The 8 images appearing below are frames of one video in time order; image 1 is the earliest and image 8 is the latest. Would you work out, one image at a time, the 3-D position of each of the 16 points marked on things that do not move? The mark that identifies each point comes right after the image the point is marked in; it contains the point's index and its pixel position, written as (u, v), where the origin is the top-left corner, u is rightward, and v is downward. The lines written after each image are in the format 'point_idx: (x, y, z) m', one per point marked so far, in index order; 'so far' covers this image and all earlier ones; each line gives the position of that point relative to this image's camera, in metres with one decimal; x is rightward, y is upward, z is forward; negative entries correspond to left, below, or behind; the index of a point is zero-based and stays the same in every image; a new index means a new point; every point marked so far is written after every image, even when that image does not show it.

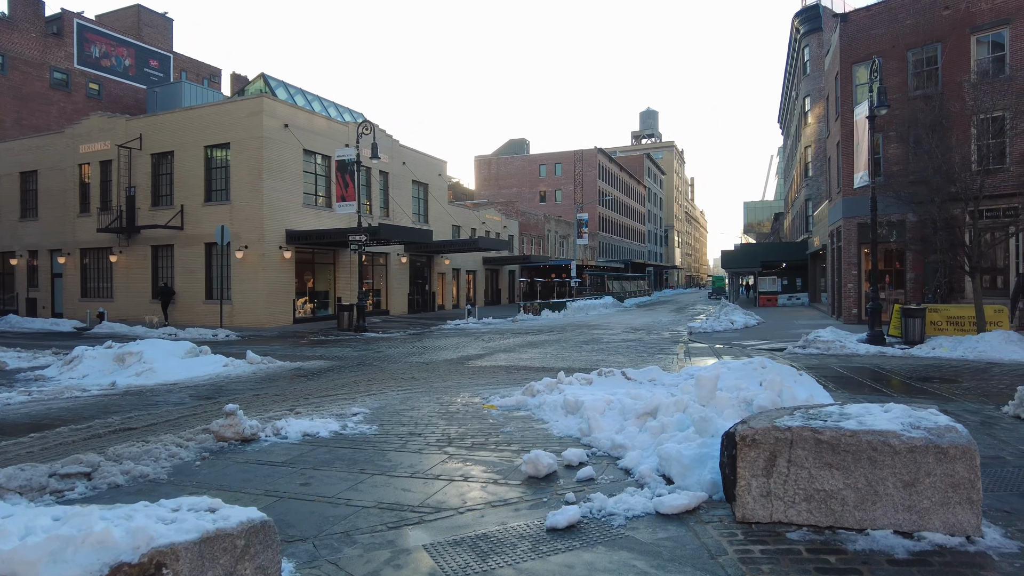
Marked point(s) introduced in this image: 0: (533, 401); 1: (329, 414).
0: (+0.3, -1.5, +7.8) m
1: (-2.3, -1.6, +7.8) m
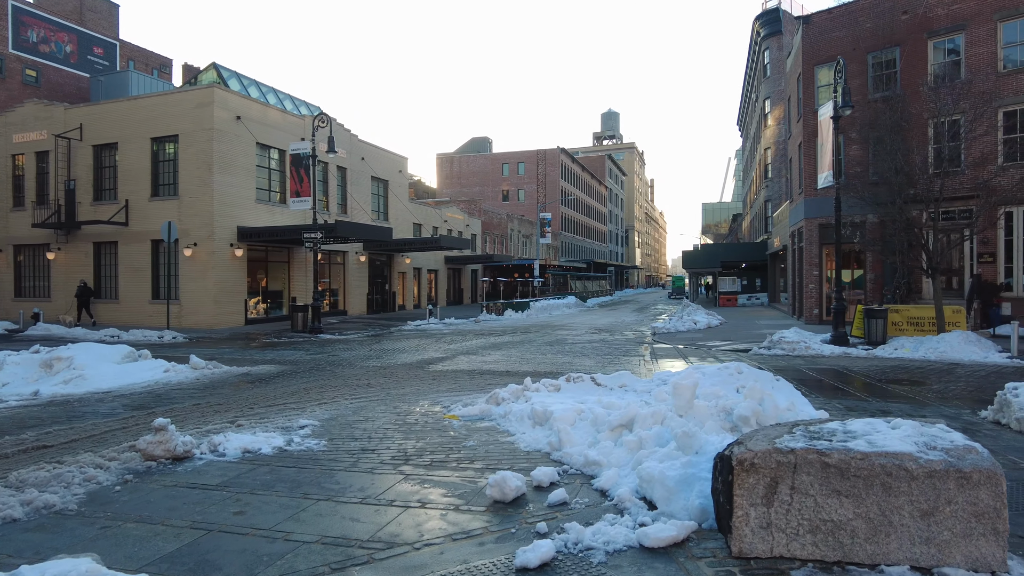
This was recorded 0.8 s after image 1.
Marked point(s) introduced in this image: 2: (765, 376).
0: (-0.2, -1.5, +7.3) m
1: (-2.8, -1.6, +7.1) m
2: (+2.9, -1.1, +7.1) m
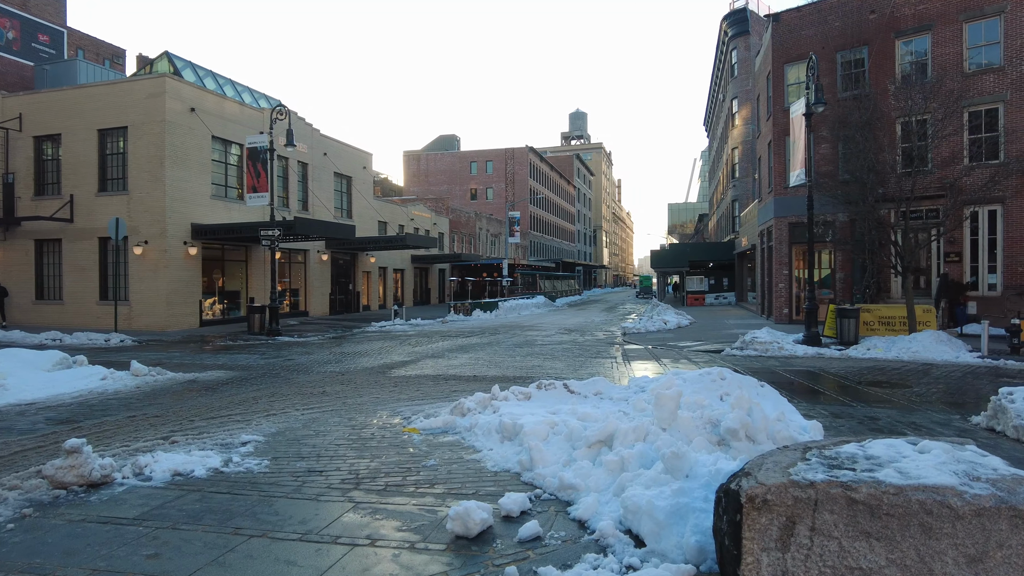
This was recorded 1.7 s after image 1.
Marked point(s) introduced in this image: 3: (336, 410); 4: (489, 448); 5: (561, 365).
0: (-0.5, -1.5, +6.6) m
1: (-3.1, -1.6, +6.3) m
2: (+2.6, -1.1, +6.6) m
3: (-2.3, -1.6, +8.0) m
4: (-0.2, -1.5, +5.7) m
5: (+1.1, -1.6, +12.8) m
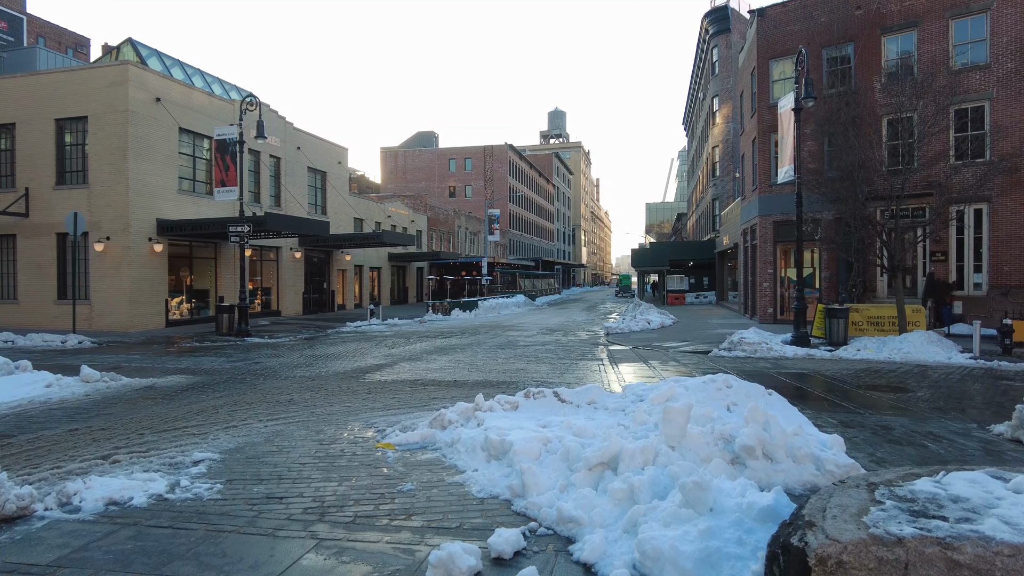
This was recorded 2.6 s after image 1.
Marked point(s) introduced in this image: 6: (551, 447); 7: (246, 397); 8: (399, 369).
0: (-0.7, -1.5, +5.9) m
1: (-3.2, -1.6, +5.6) m
2: (+2.4, -1.0, +6.1) m
3: (-2.5, -1.6, +7.3) m
4: (-0.3, -1.5, +5.0) m
5: (+0.7, -1.6, +12.2) m
6: (+0.3, -1.3, +4.9) m
7: (-4.1, -1.7, +9.2) m
8: (-2.2, -1.6, +12.0) m
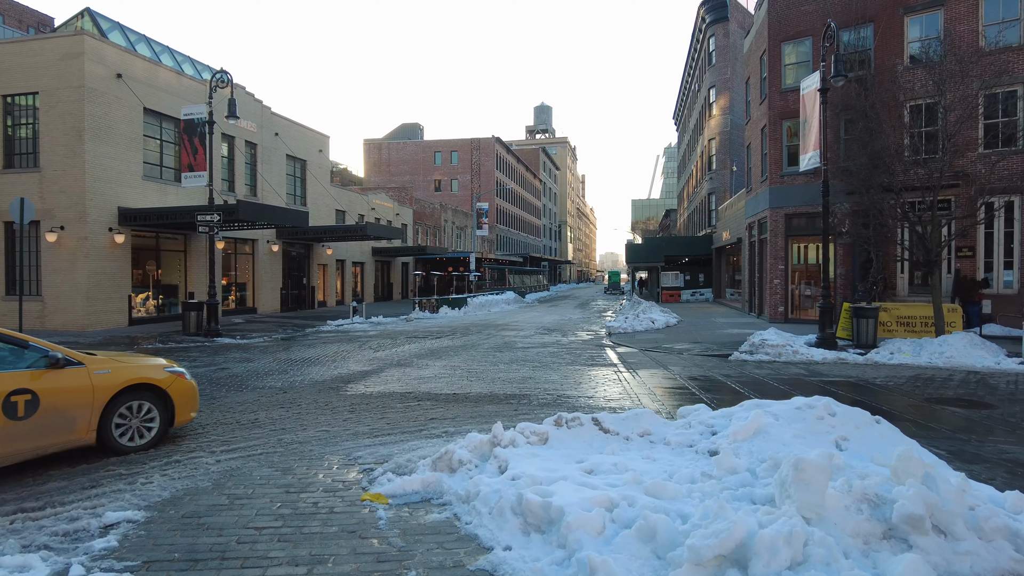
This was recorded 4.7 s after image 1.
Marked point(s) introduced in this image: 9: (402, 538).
0: (-0.4, -1.4, +4.4) m
1: (-3.0, -1.6, +3.9) m
2: (+2.7, -1.0, +4.6) m
3: (-2.3, -1.5, +5.6) m
4: (0.0, -1.5, +3.5) m
5: (+0.8, -1.5, +10.6) m
6: (+0.6, -1.3, +3.3) m
7: (-3.9, -1.6, +7.6) m
8: (-2.1, -1.5, +10.3) m
9: (-0.7, -1.5, +3.7) m
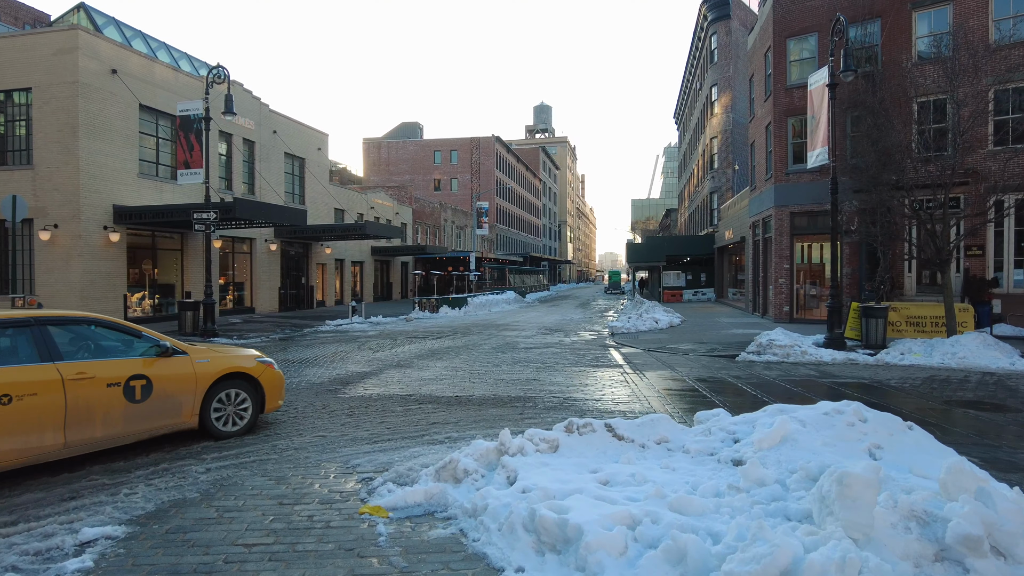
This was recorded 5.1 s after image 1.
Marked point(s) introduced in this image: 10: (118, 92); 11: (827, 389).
0: (-0.4, -1.4, +4.1) m
1: (-2.9, -1.6, +3.6) m
2: (+2.8, -1.0, +4.3) m
3: (-2.2, -1.5, +5.3) m
4: (0.0, -1.4, +3.2) m
5: (+0.9, -1.5, +10.3) m
6: (+0.7, -1.2, +3.0) m
7: (-3.9, -1.6, +7.3) m
8: (-2.1, -1.5, +10.0) m
9: (-0.6, -1.5, +3.4) m
10: (-13.0, +6.5, +19.9) m
11: (+5.3, -1.7, +10.2) m
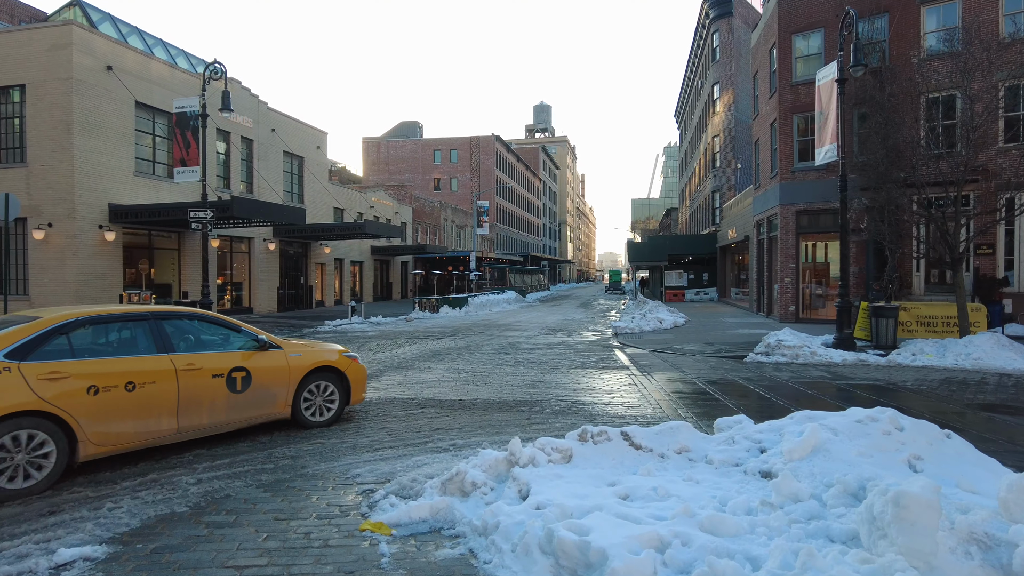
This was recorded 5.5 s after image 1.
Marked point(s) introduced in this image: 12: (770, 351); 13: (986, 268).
0: (-0.3, -1.4, +3.8) m
1: (-2.8, -1.6, +3.3) m
2: (+2.8, -1.0, +4.0) m
3: (-2.1, -1.5, +5.0) m
4: (+0.1, -1.4, +2.9) m
5: (+0.9, -1.5, +10.0) m
6: (+0.7, -1.2, +2.7) m
7: (-3.8, -1.6, +7.0) m
8: (-2.0, -1.5, +9.7) m
9: (-0.5, -1.5, +3.1) m
10: (-13.0, +6.5, +19.6) m
11: (+5.4, -1.7, +9.9) m
12: (+5.8, -1.4, +13.5) m
13: (+13.0, +0.5, +16.6) m
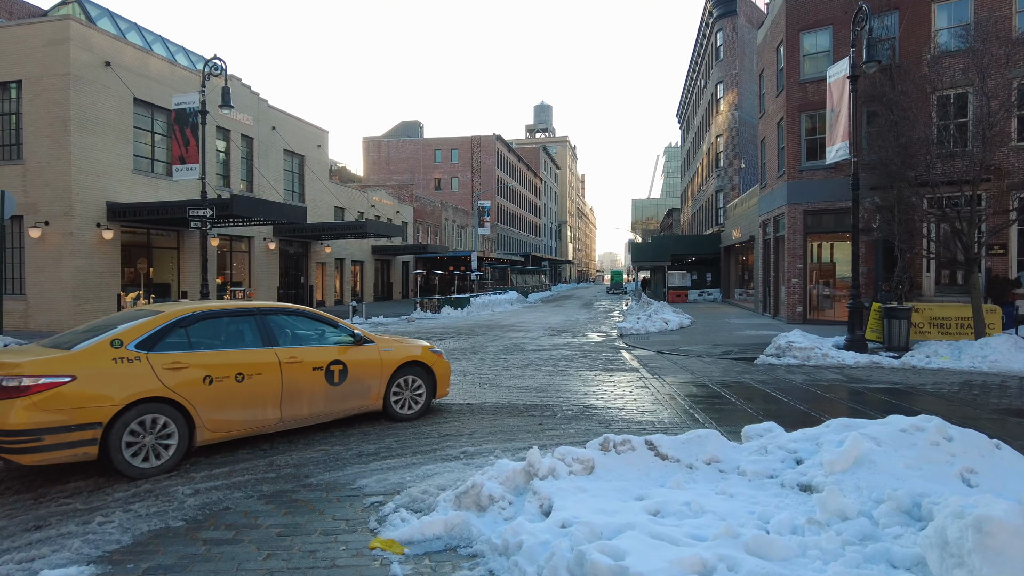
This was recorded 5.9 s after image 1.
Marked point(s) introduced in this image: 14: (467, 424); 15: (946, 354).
0: (-0.2, -1.4, +3.5) m
1: (-2.7, -1.6, +3.0) m
2: (+3.0, -1.0, +3.7) m
3: (-2.0, -1.5, +4.7) m
4: (+0.2, -1.4, +2.6) m
5: (+1.1, -1.5, +9.8) m
6: (+0.9, -1.2, +2.5) m
7: (-3.7, -1.6, +6.7) m
8: (-1.9, -1.5, +9.5) m
9: (-0.4, -1.5, +2.8) m
10: (-12.8, +6.5, +19.4) m
11: (+5.5, -1.7, +9.6) m
12: (+5.9, -1.4, +13.2) m
13: (+13.1, +0.5, +16.3) m
14: (-0.5, -1.5, +6.5) m
15: (+8.8, -1.3, +12.2) m
